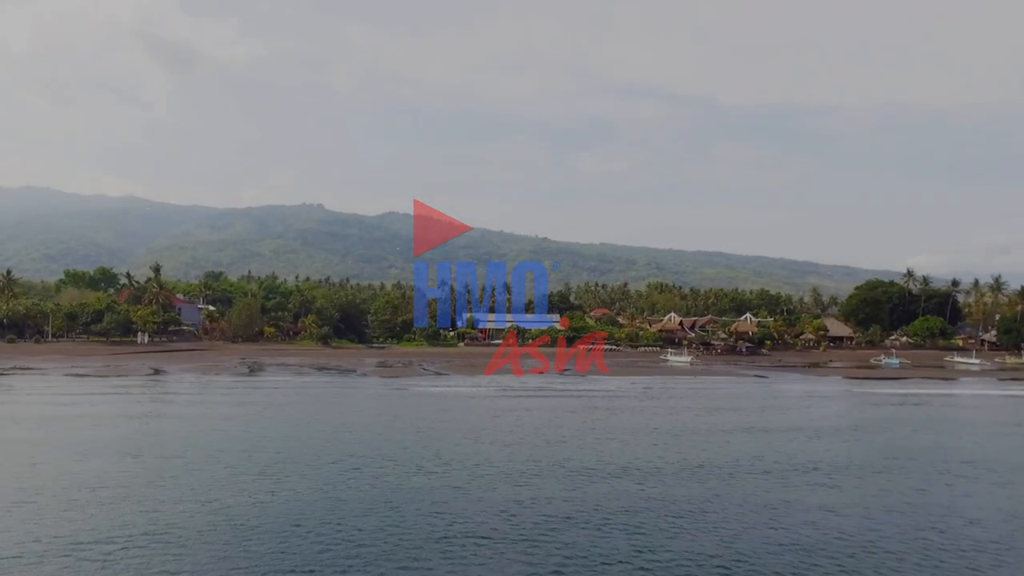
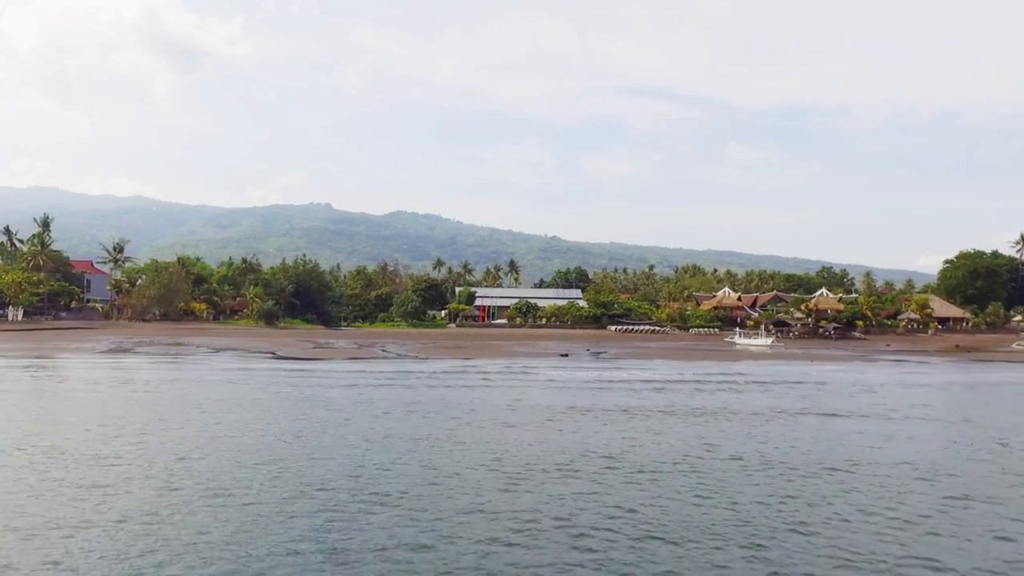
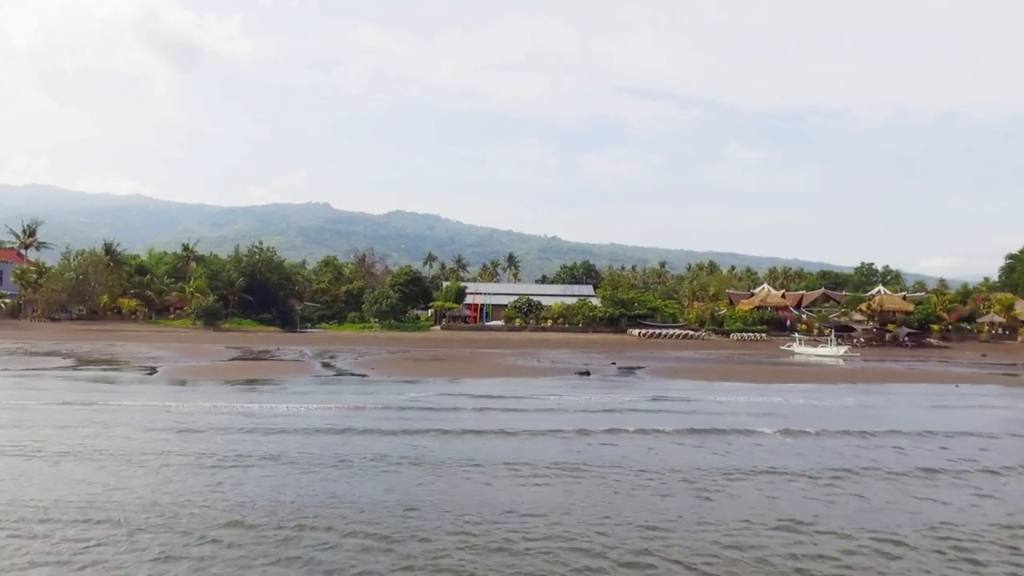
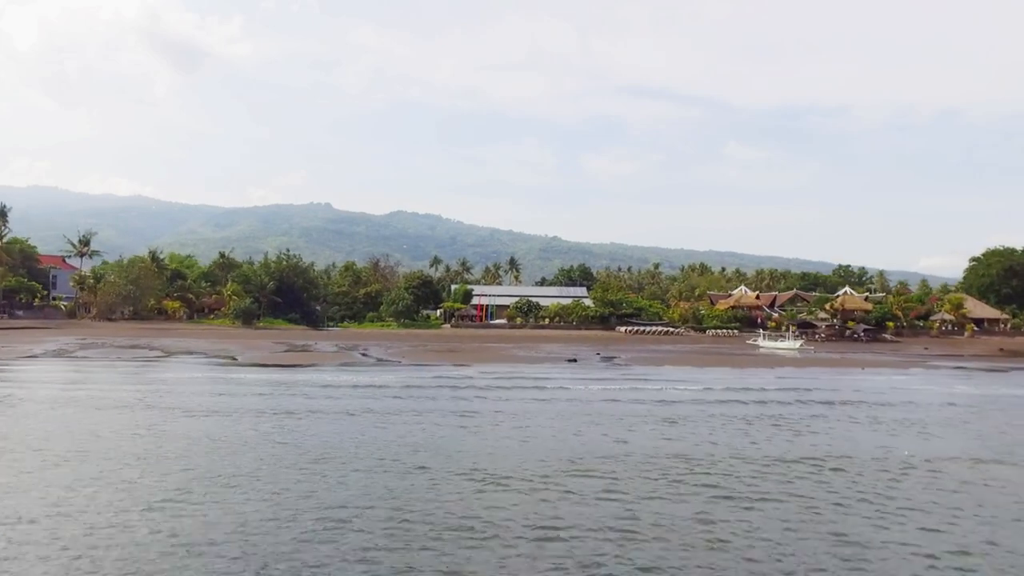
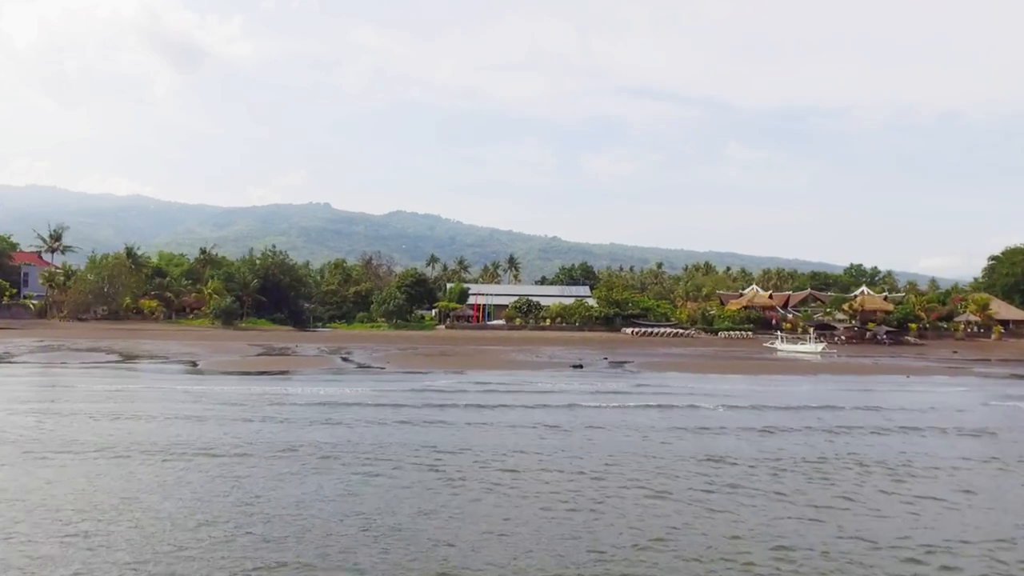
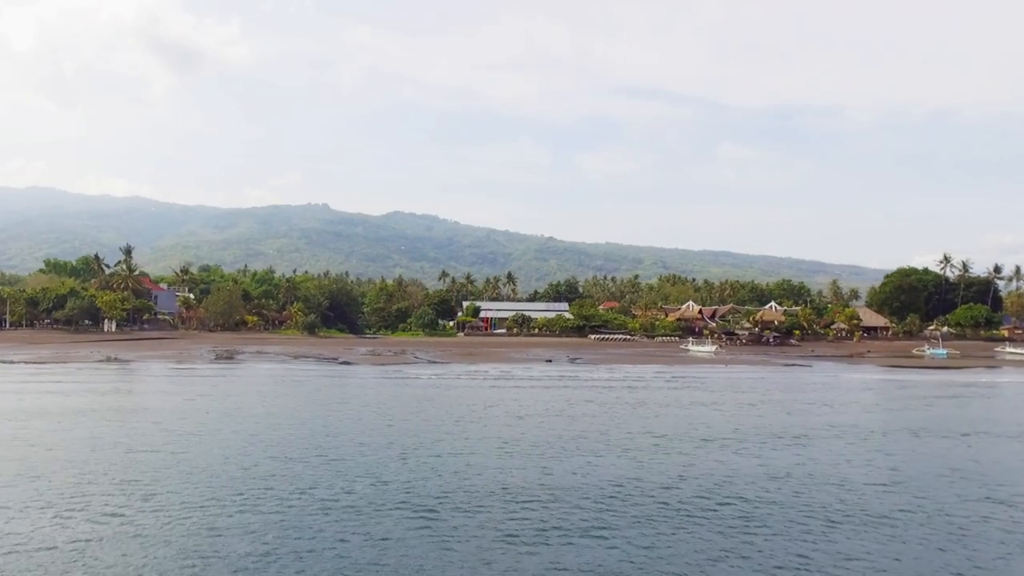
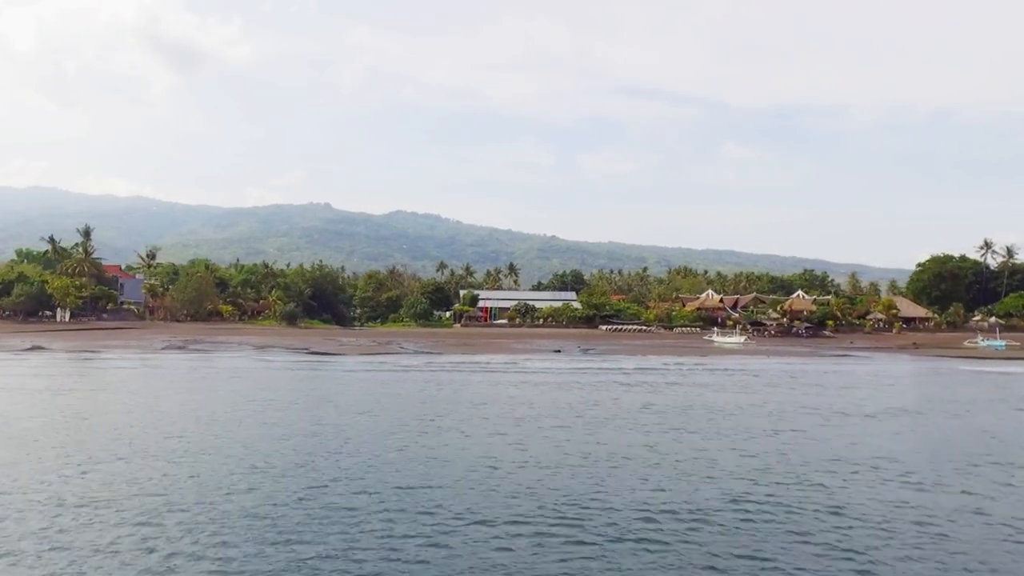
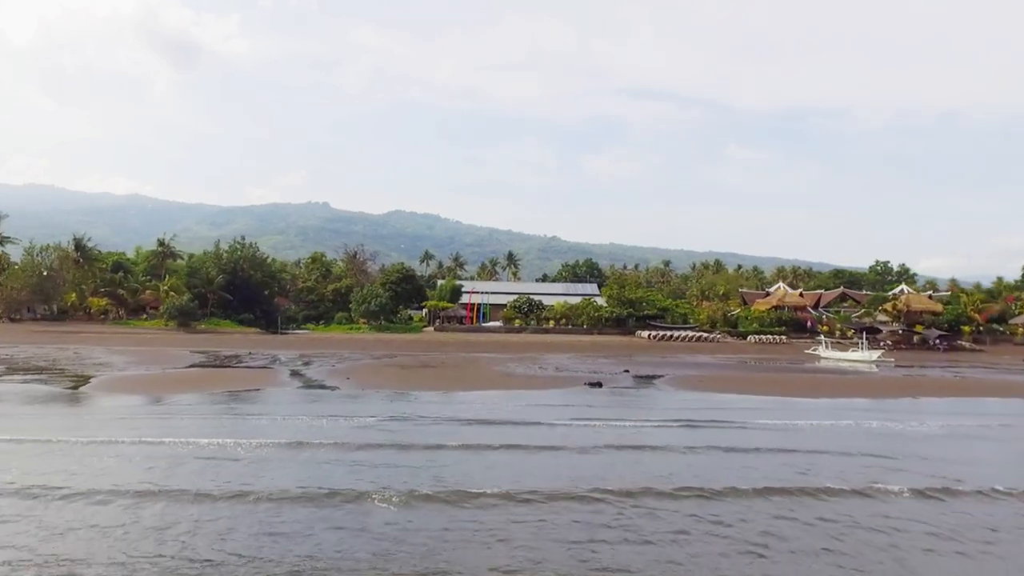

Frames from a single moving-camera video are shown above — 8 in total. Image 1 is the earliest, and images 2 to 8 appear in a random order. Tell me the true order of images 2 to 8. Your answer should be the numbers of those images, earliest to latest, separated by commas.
6, 7, 2, 4, 5, 3, 8
